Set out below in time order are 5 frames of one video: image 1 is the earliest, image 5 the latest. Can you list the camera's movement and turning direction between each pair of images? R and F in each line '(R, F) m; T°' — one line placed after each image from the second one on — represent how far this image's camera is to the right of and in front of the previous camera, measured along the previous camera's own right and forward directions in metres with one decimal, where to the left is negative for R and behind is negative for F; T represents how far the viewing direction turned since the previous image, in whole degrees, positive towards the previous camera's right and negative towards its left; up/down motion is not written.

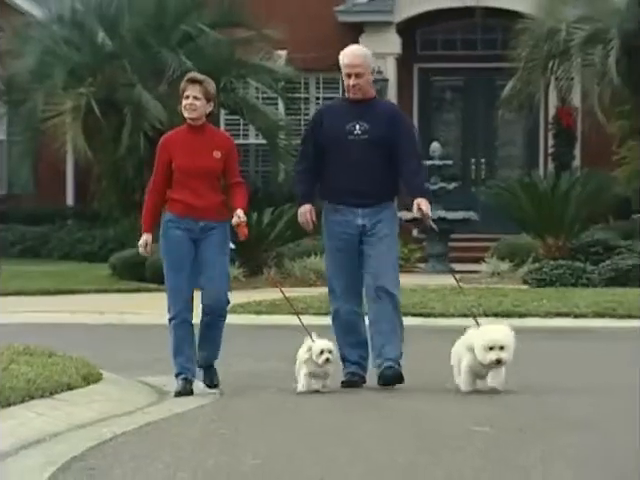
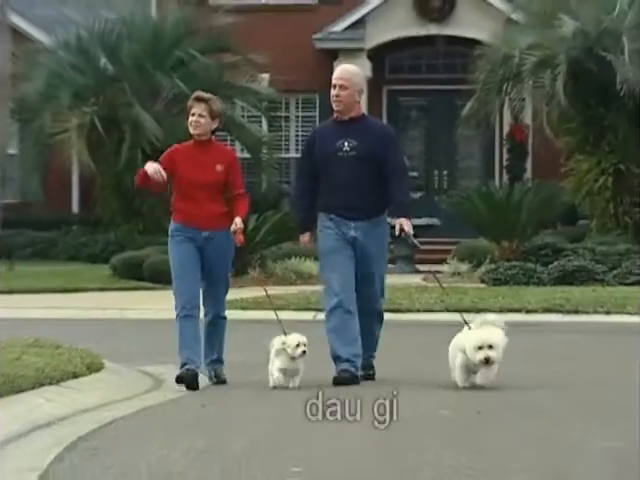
(+0.1, -1.3) m; 0°
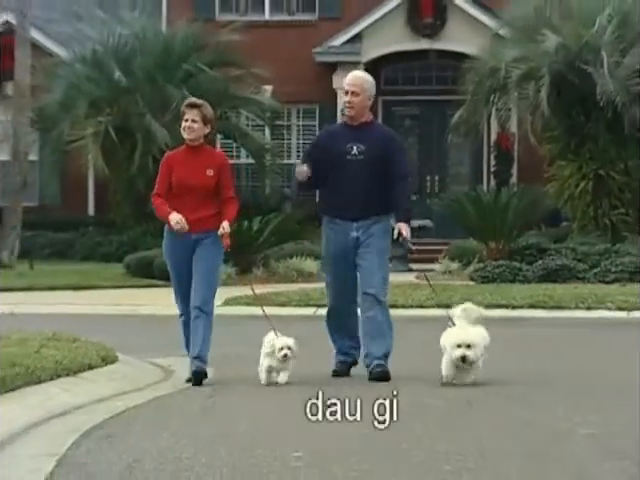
(0.0, -0.9) m; 0°
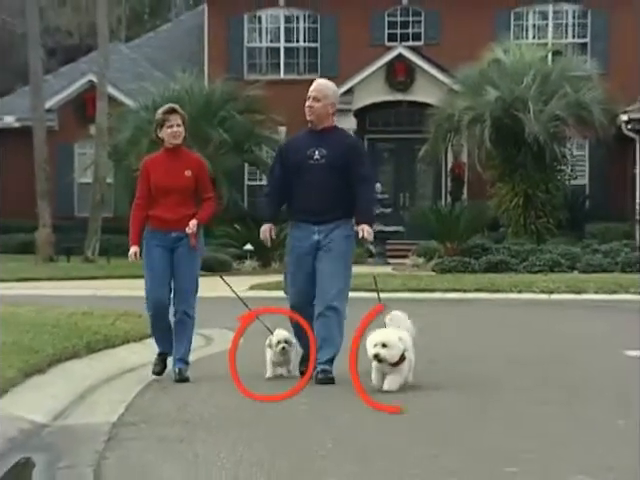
(+0.2, -4.6) m; -1°
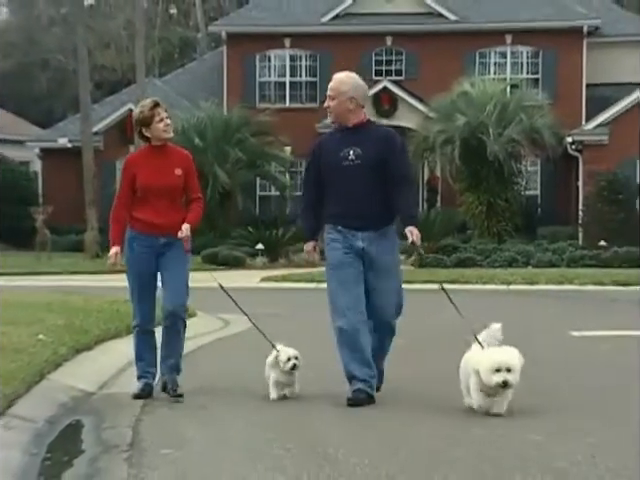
(+0.2, -3.7) m; 0°
